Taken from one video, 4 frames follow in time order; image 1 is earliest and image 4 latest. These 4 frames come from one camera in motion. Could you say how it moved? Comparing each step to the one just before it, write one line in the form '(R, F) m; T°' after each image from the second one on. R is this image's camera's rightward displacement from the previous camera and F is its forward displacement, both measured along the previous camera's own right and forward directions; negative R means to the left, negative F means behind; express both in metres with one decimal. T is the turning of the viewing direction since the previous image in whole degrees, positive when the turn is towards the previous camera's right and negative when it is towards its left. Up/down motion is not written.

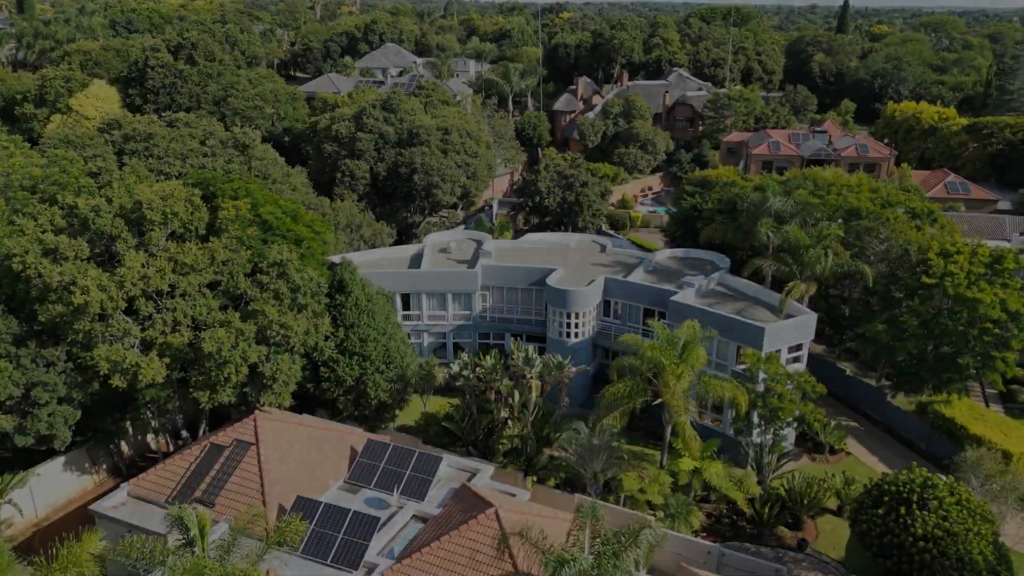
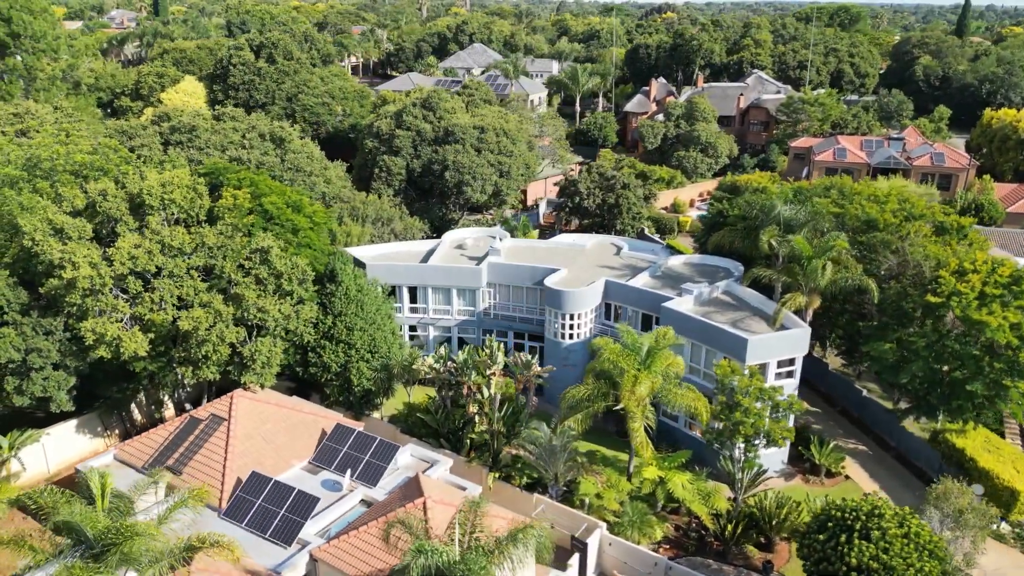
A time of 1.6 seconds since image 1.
(+4.8, +0.1) m; -8°
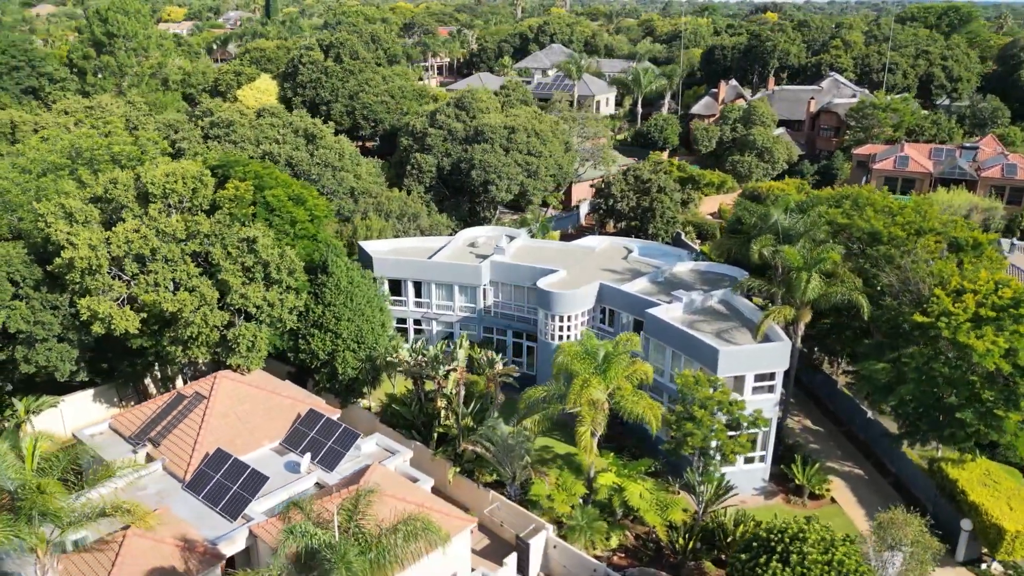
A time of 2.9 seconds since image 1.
(+4.7, +0.1) m; -8°
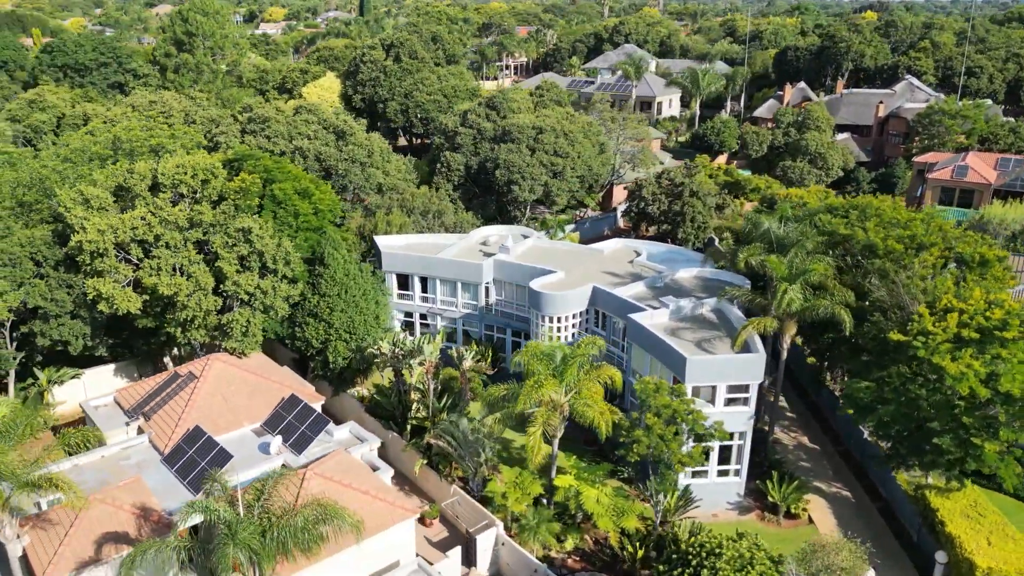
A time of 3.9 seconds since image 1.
(+4.3, 0.0) m; -7°
